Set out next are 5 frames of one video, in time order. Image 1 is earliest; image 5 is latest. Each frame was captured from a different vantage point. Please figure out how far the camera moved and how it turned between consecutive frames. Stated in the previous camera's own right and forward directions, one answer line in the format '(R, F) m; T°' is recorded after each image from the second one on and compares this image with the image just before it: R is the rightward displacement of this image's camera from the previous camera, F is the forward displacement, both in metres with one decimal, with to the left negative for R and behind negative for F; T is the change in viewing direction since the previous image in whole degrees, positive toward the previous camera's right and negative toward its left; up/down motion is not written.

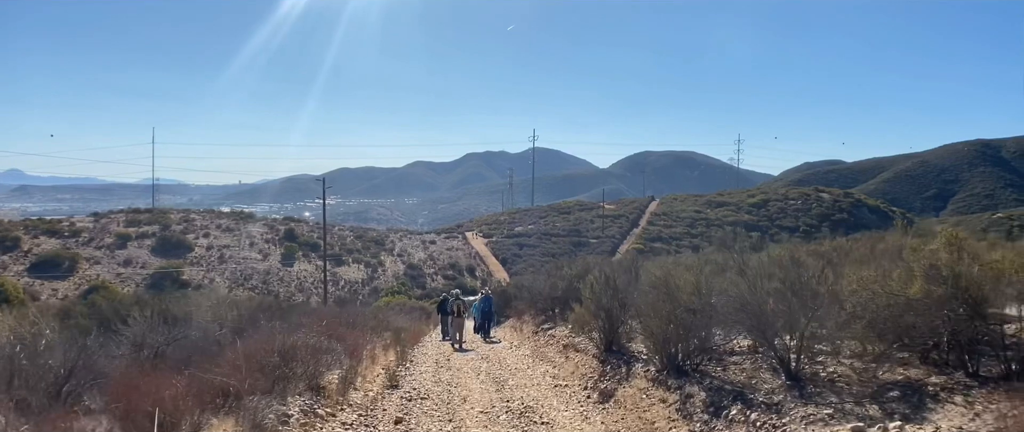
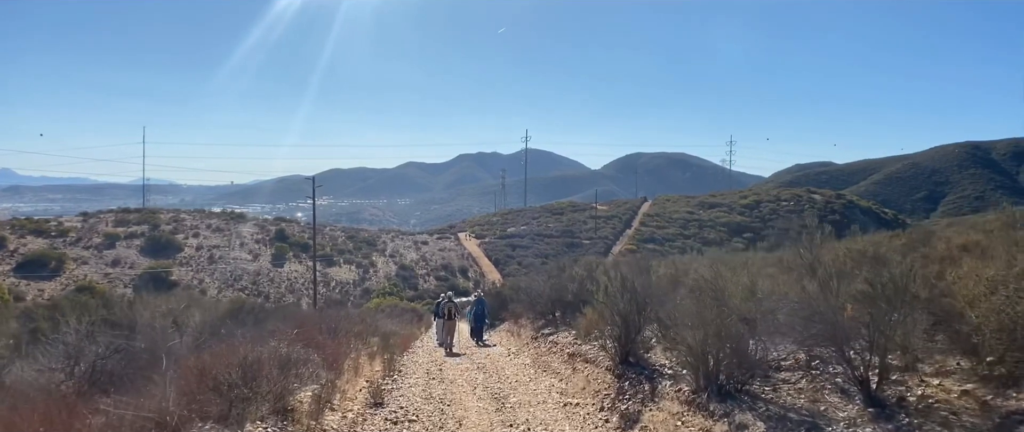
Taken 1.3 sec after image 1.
(-0.1, +1.4) m; +1°
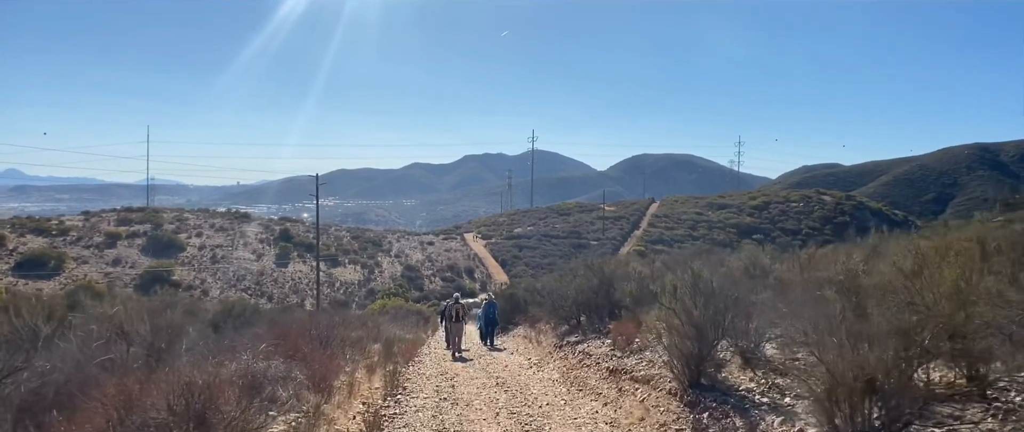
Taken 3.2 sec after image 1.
(-0.3, +2.1) m; -1°
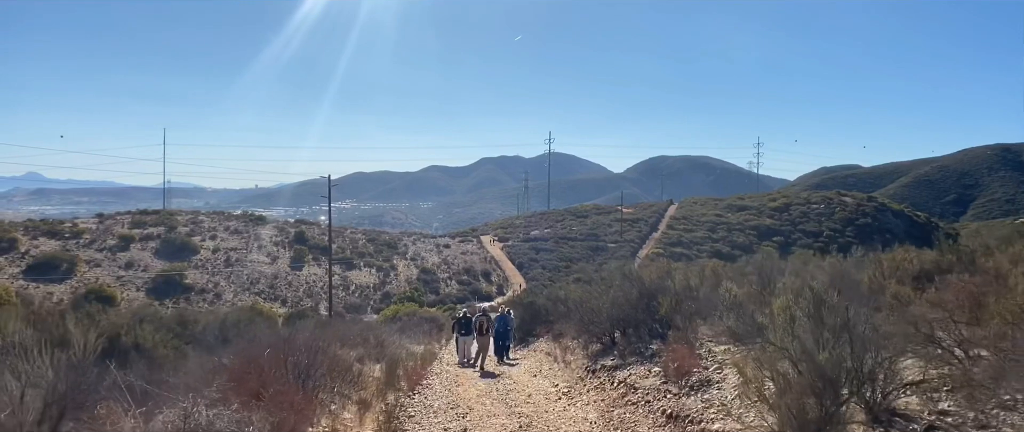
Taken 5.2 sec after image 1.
(-0.1, +2.2) m; -1°
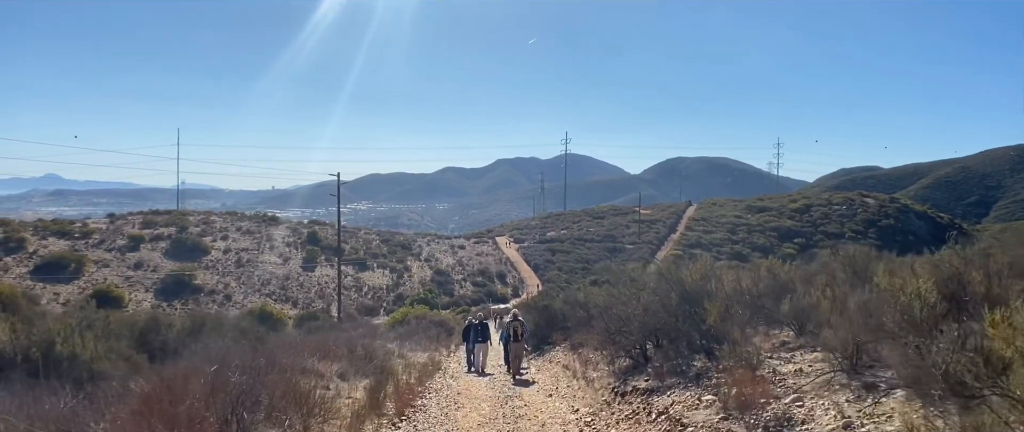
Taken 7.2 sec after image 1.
(+0.1, +2.2) m; -1°
